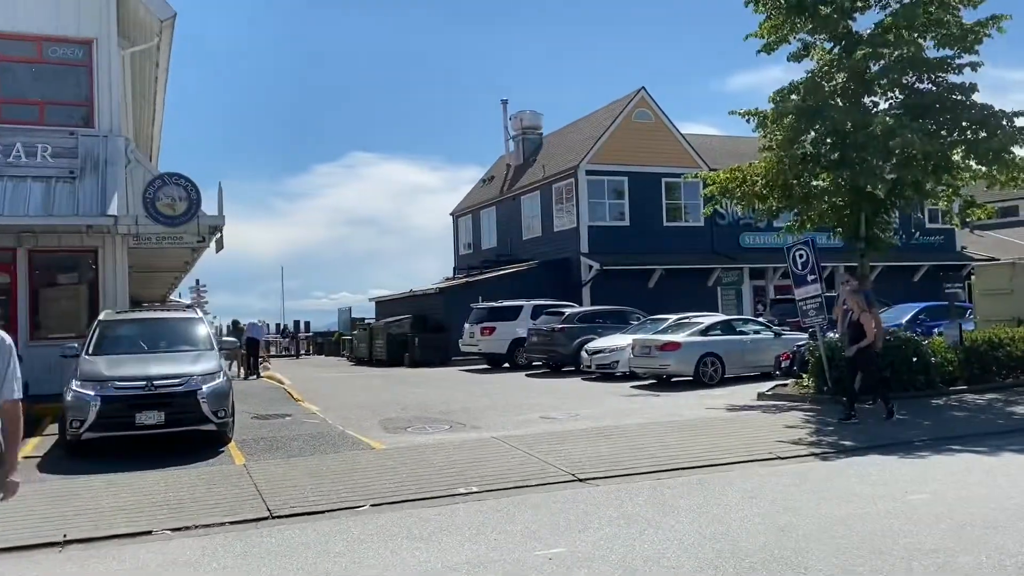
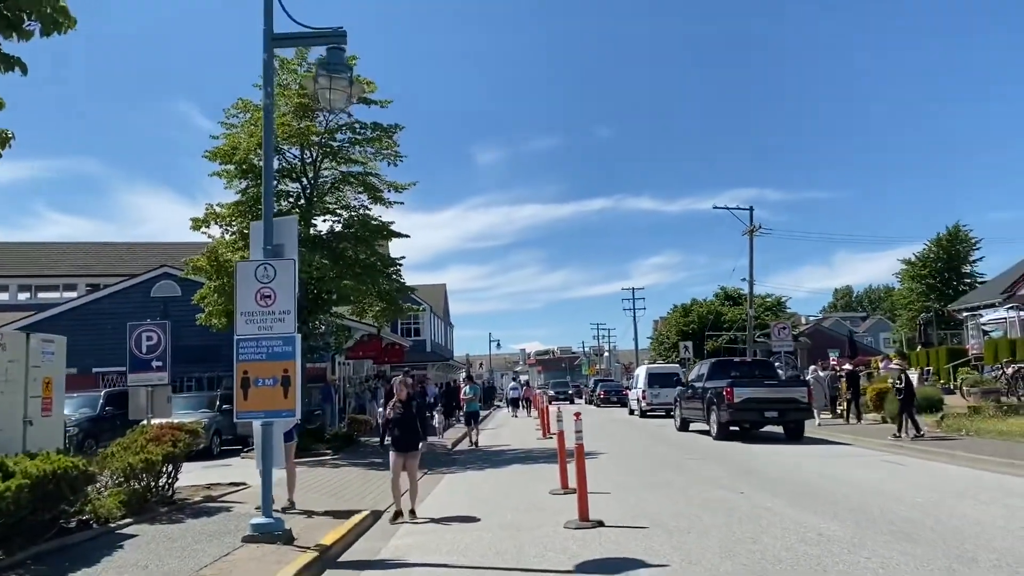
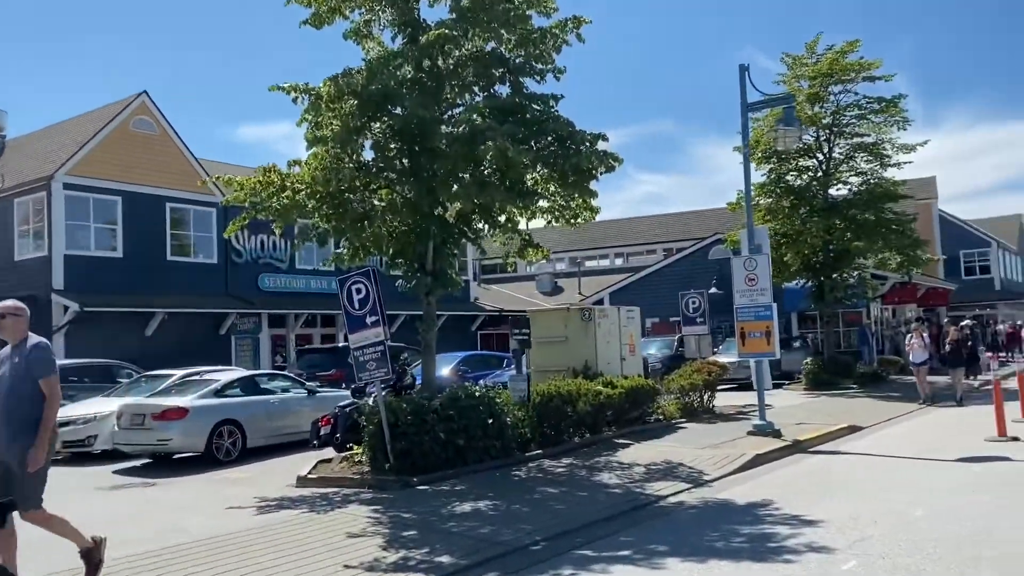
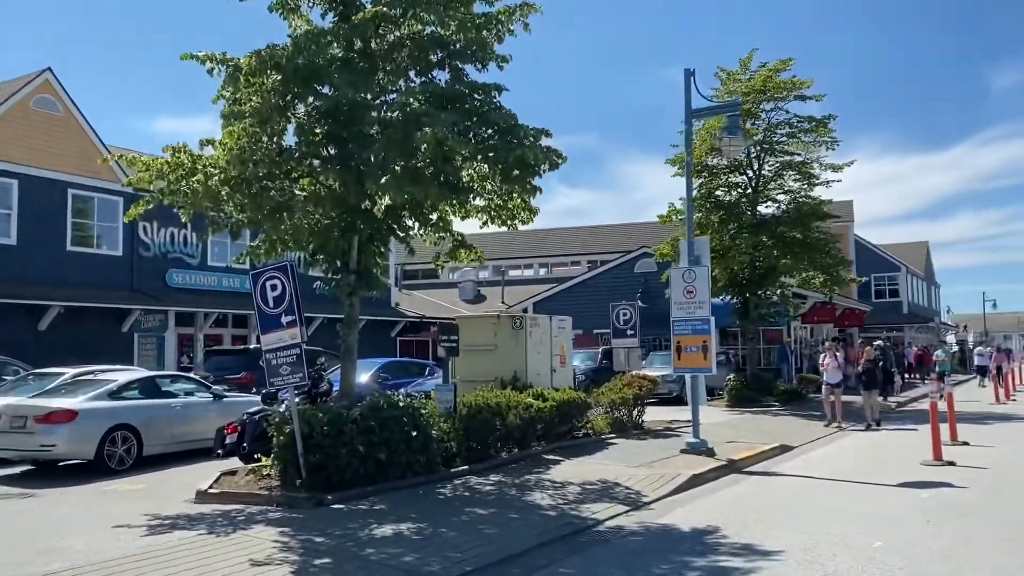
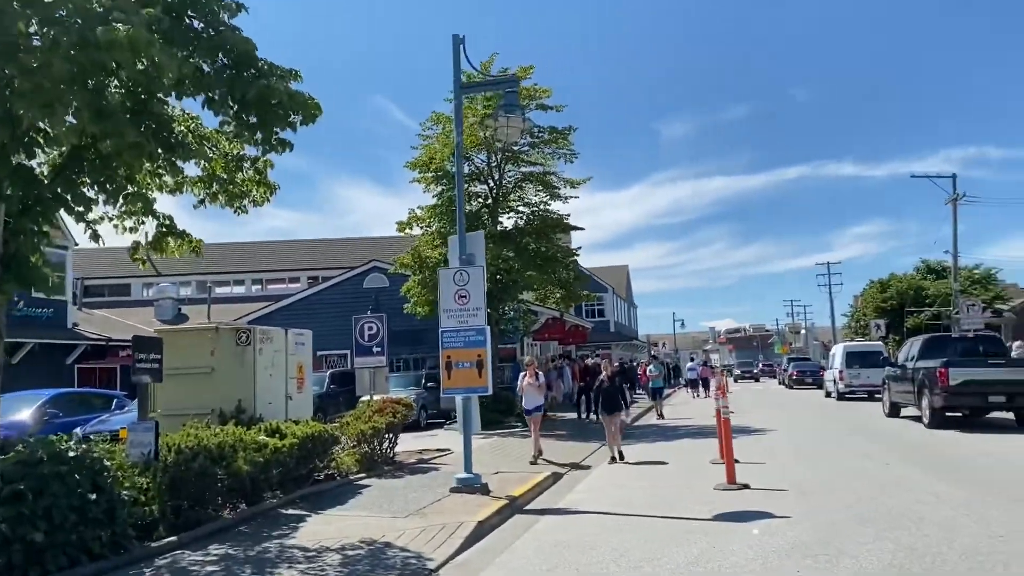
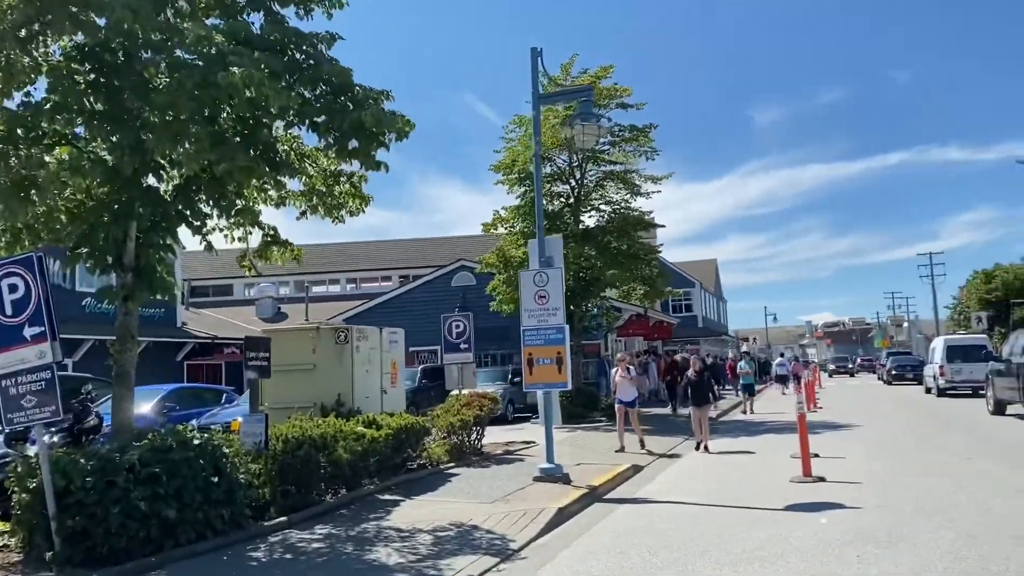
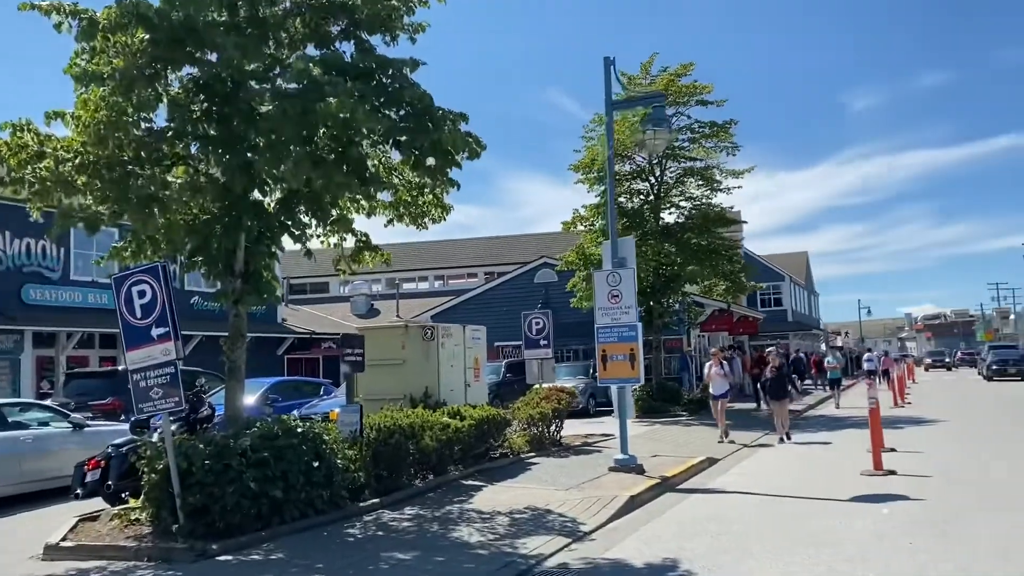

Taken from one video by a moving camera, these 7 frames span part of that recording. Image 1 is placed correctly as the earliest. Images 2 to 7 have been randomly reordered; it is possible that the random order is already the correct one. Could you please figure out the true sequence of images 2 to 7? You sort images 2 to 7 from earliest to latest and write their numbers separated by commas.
3, 4, 7, 6, 5, 2
